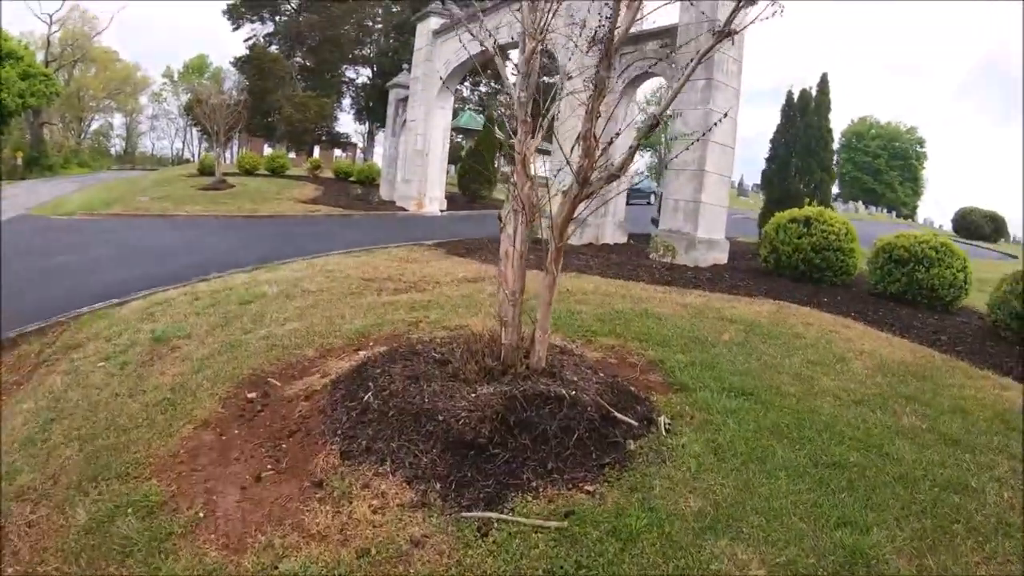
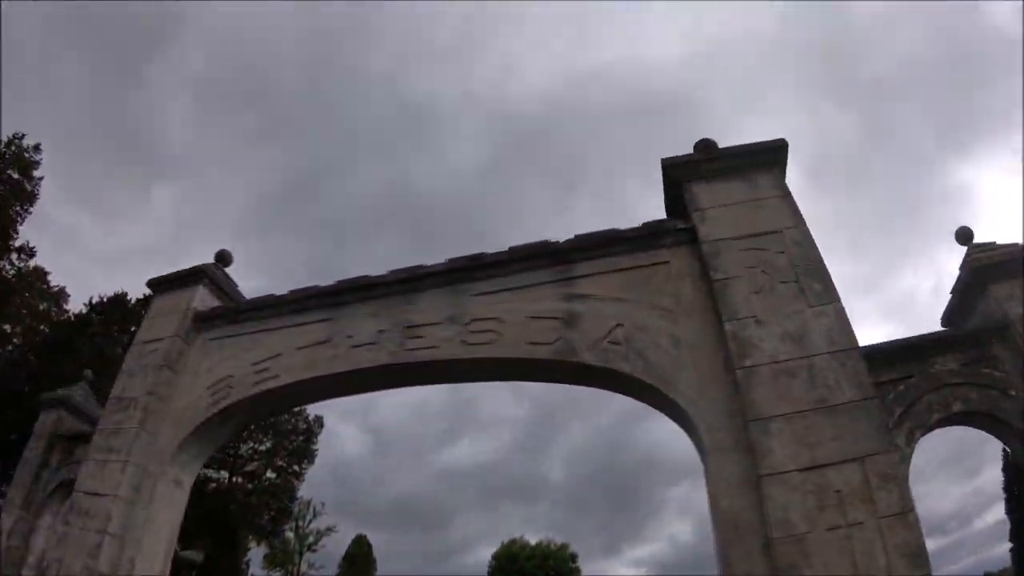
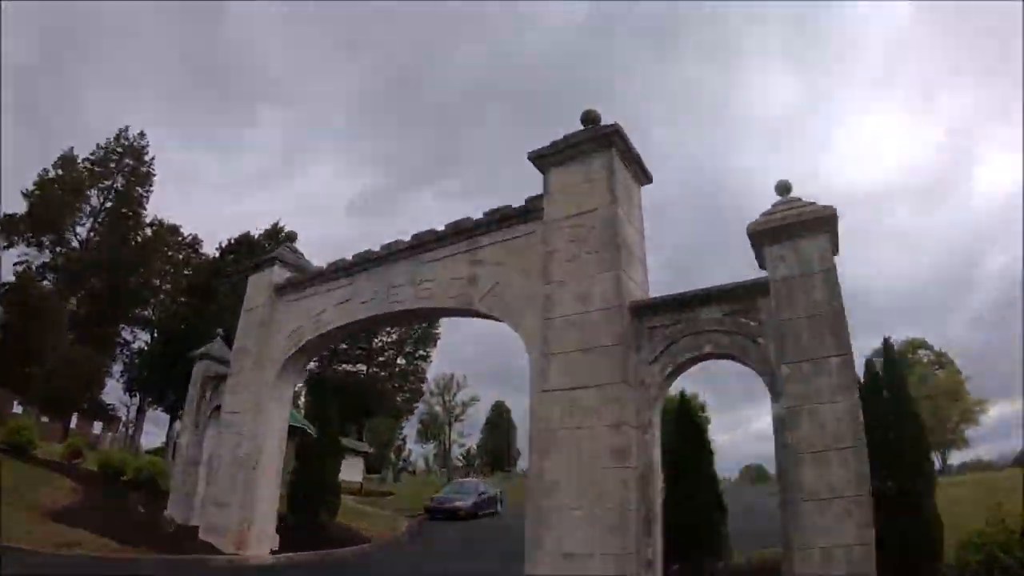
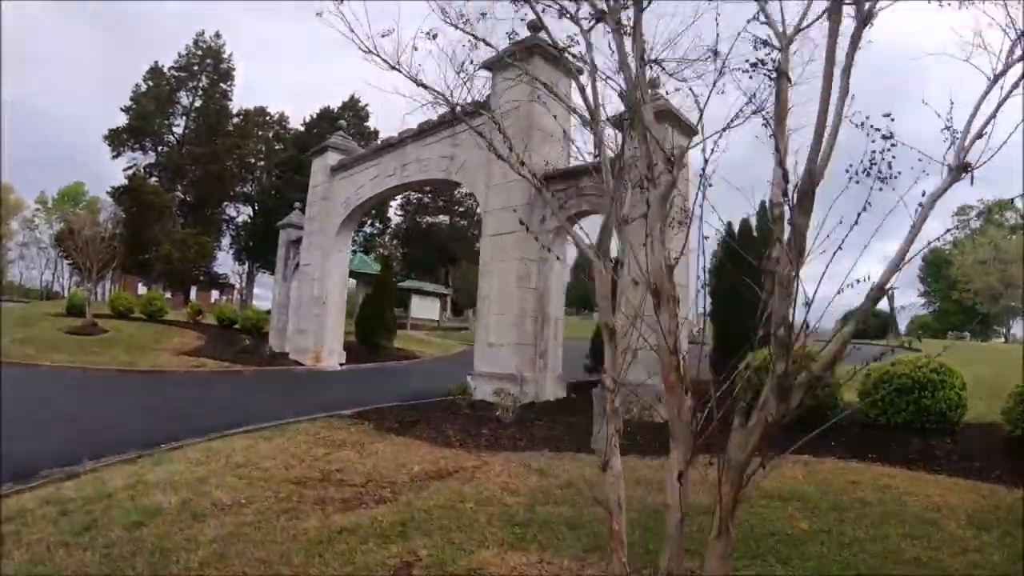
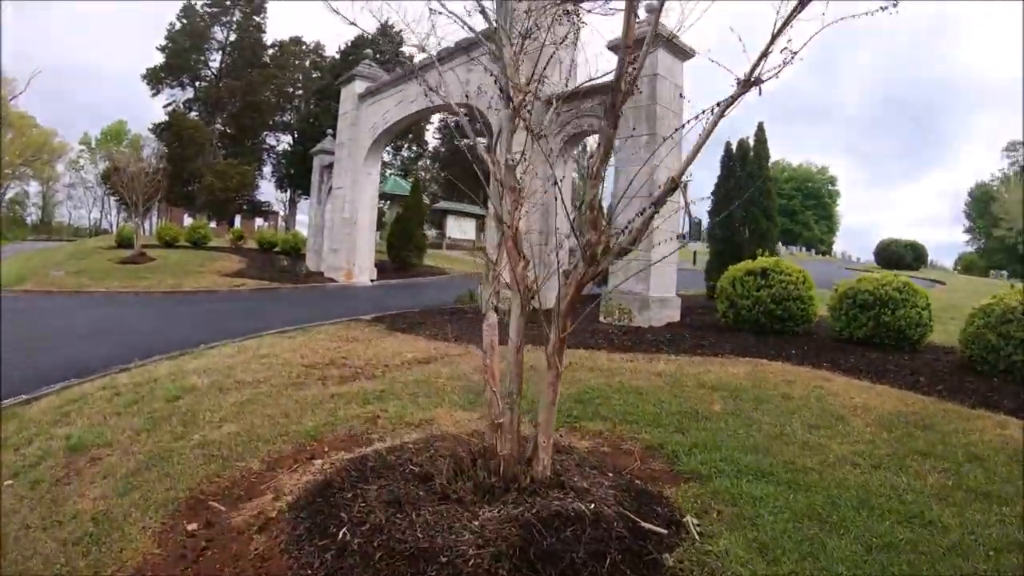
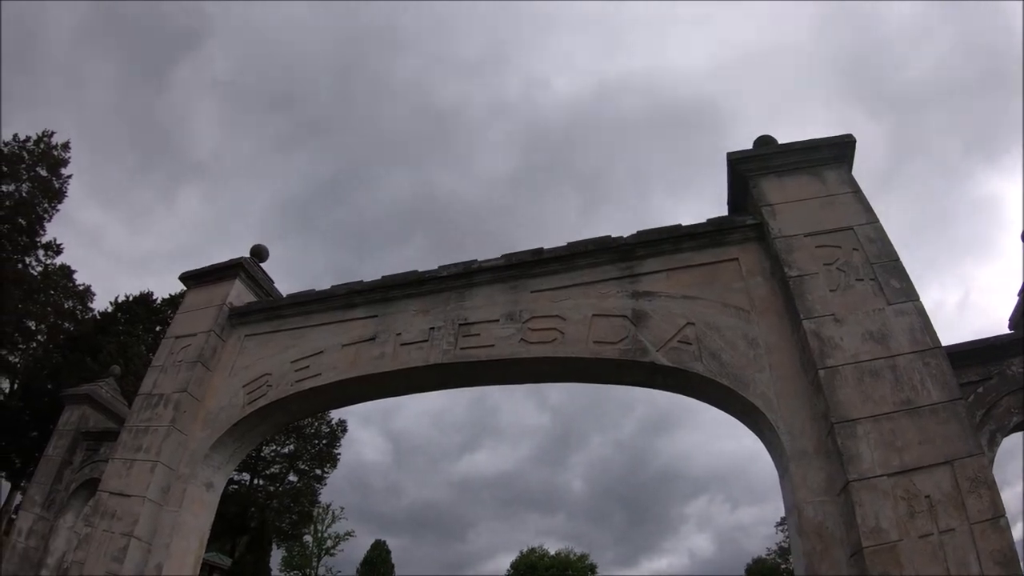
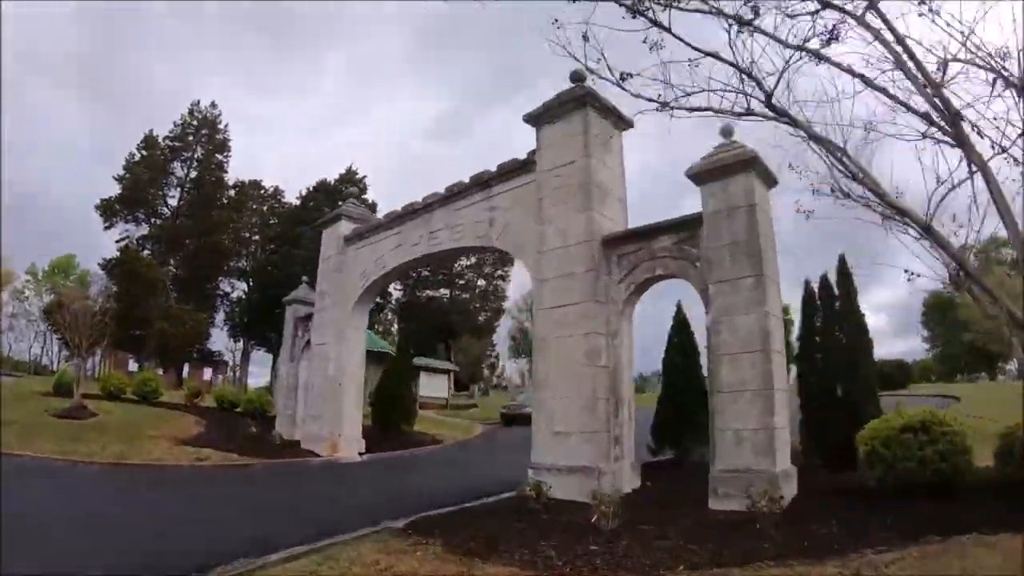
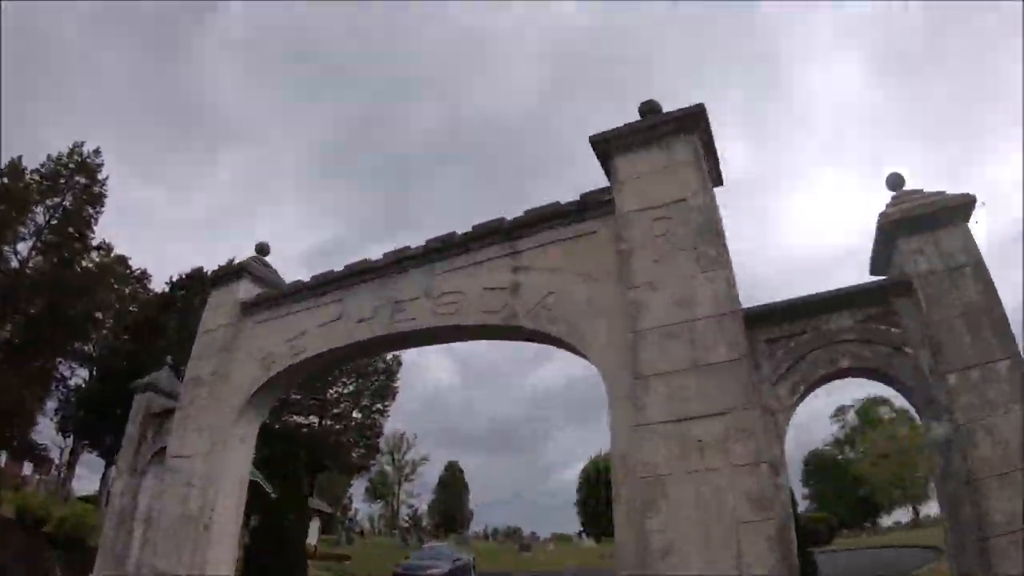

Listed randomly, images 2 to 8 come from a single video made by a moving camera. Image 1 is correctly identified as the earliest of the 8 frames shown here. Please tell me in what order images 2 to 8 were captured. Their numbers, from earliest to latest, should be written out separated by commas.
5, 4, 7, 3, 8, 2, 6
